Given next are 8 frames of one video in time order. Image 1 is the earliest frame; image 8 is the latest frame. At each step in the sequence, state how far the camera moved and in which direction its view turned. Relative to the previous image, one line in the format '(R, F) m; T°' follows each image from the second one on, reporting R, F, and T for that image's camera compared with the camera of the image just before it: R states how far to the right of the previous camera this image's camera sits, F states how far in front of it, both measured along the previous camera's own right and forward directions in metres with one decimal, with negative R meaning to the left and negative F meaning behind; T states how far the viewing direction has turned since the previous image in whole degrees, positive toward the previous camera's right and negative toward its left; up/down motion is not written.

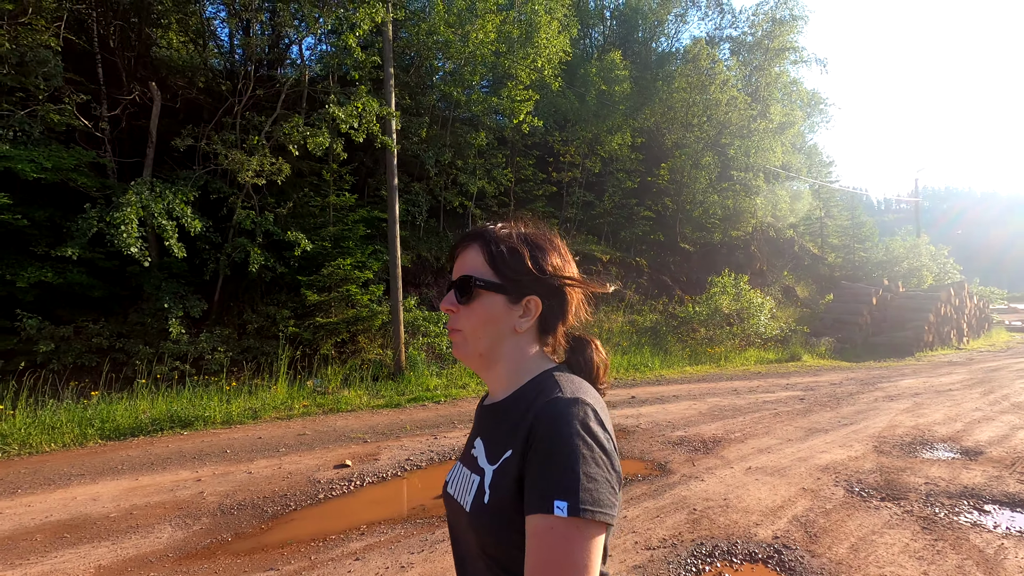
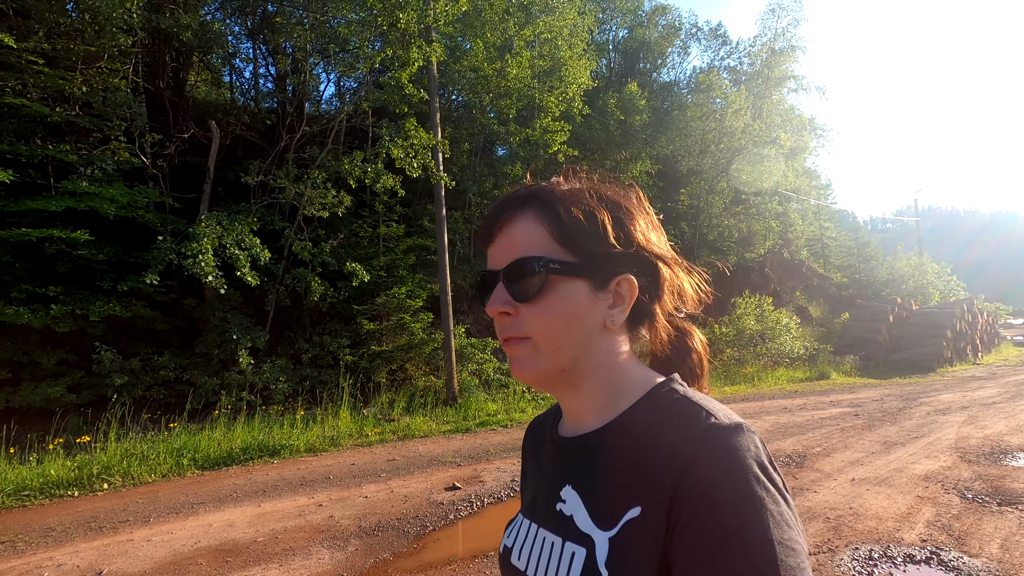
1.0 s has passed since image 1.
(-1.1, -0.2) m; +1°
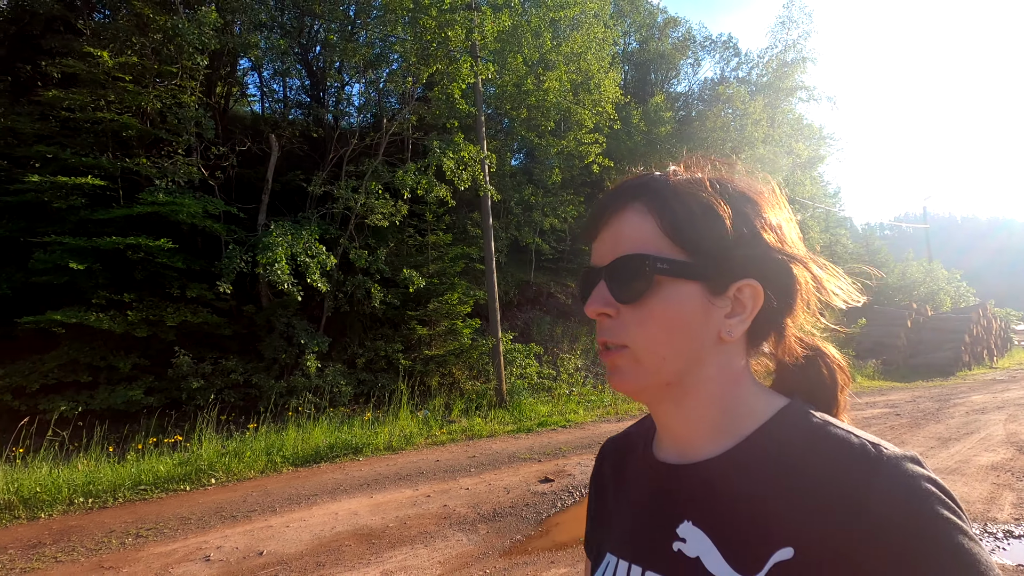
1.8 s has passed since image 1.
(-0.9, -0.4) m; 0°
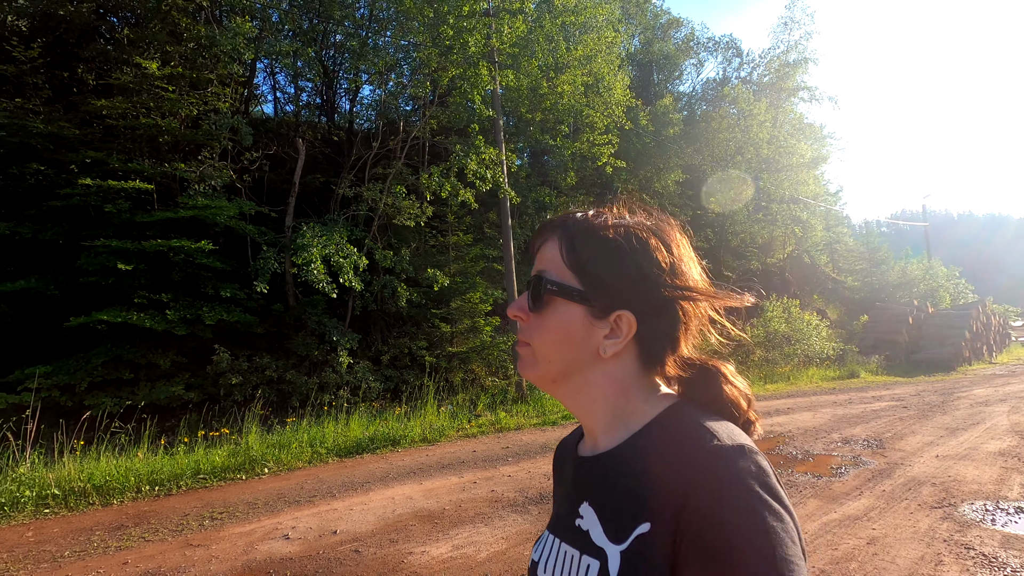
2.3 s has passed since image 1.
(-0.4, -0.3) m; 0°
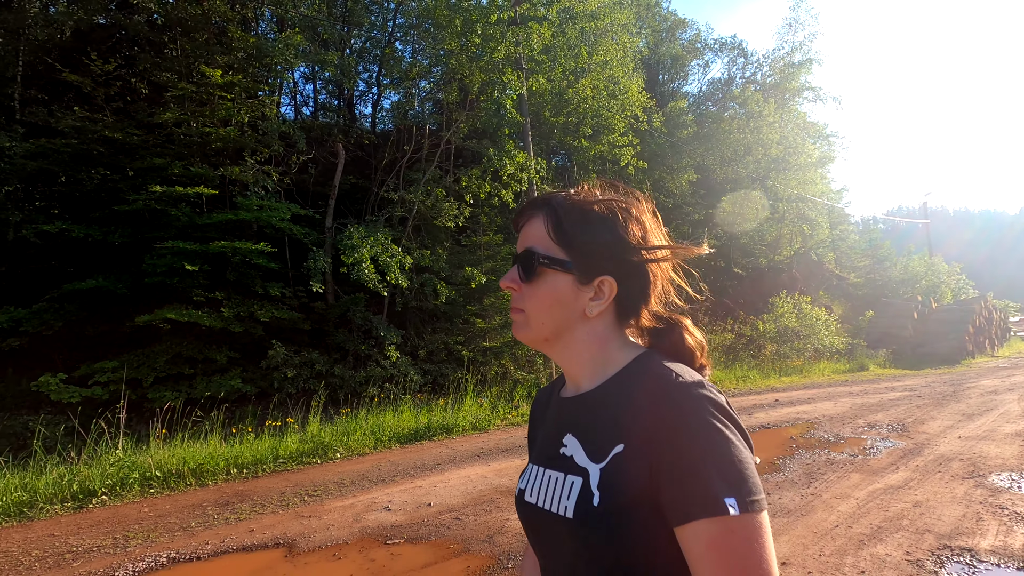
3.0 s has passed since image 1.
(-0.7, -0.5) m; 0°
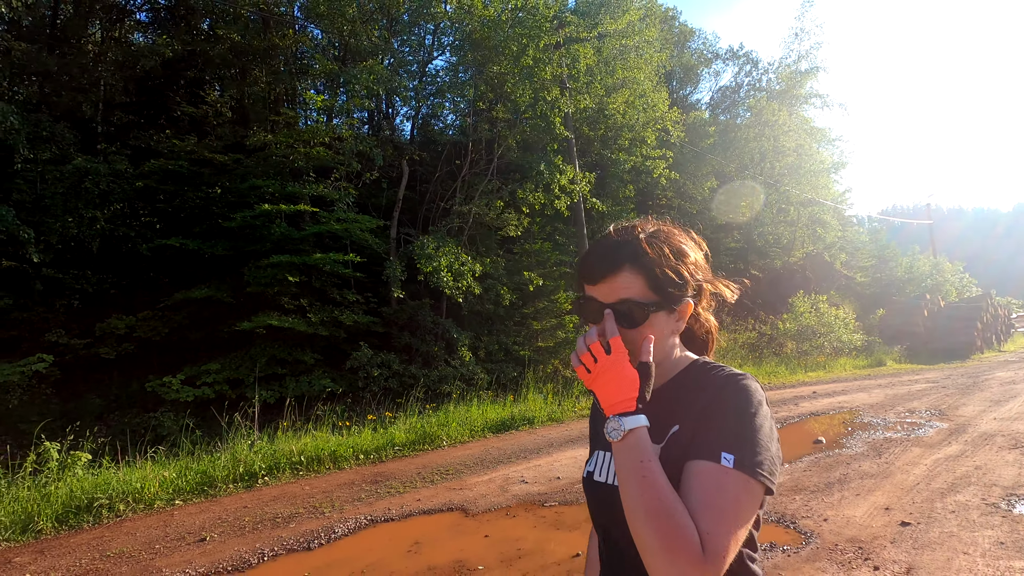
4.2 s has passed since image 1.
(-1.2, -0.9) m; 0°
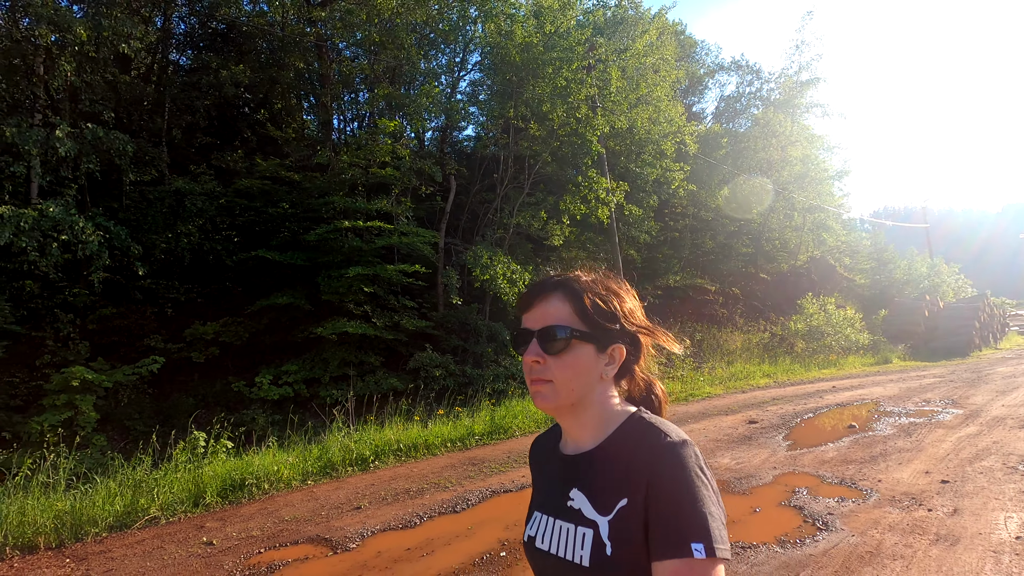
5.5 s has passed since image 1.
(-1.1, -0.9) m; +1°
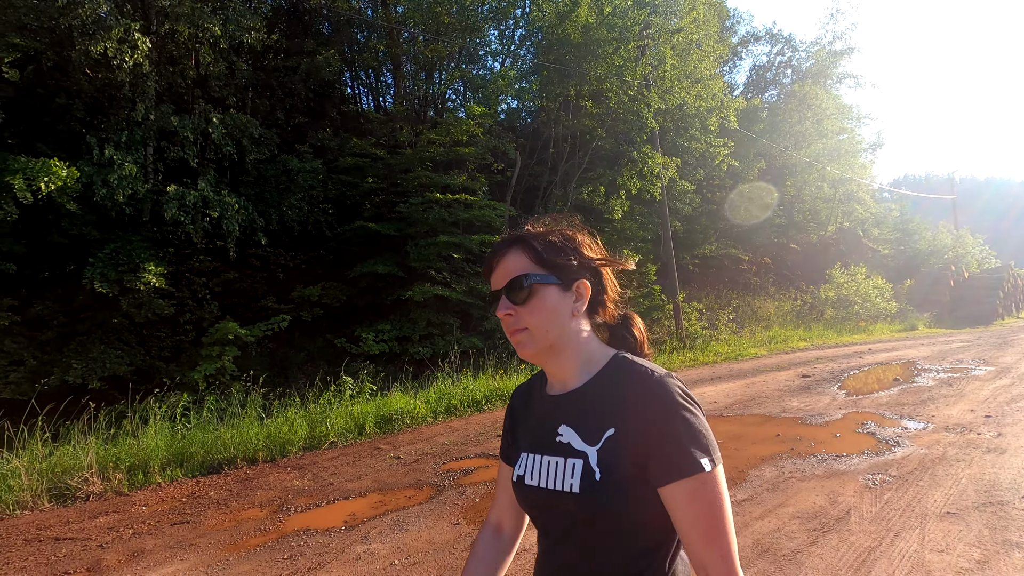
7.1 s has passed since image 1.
(-1.3, -1.1) m; -1°
